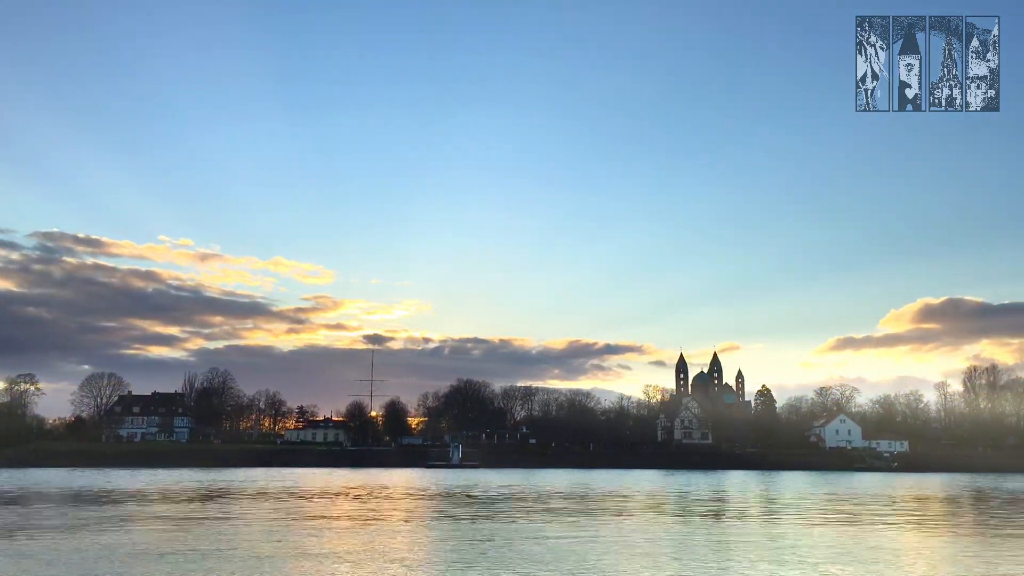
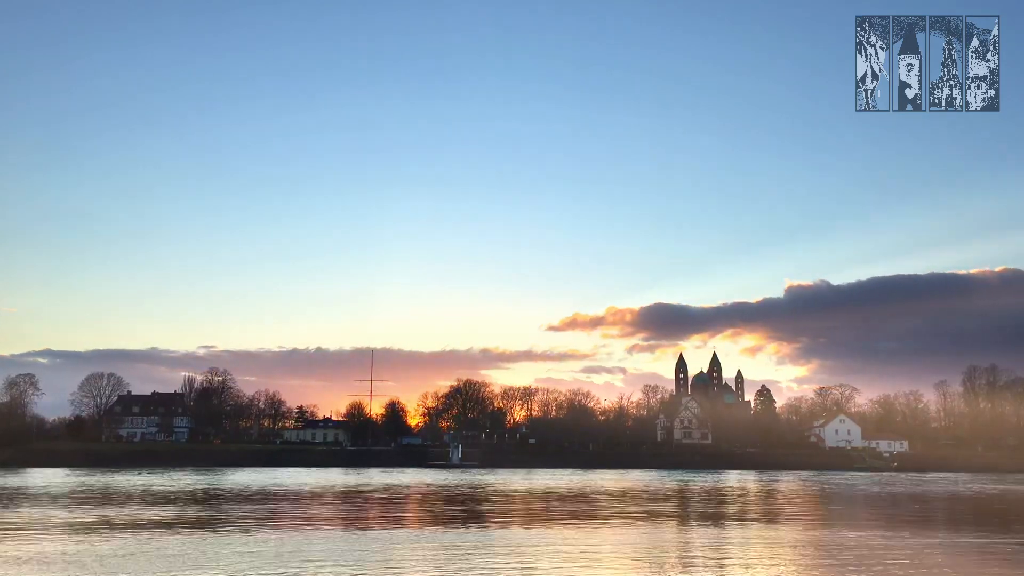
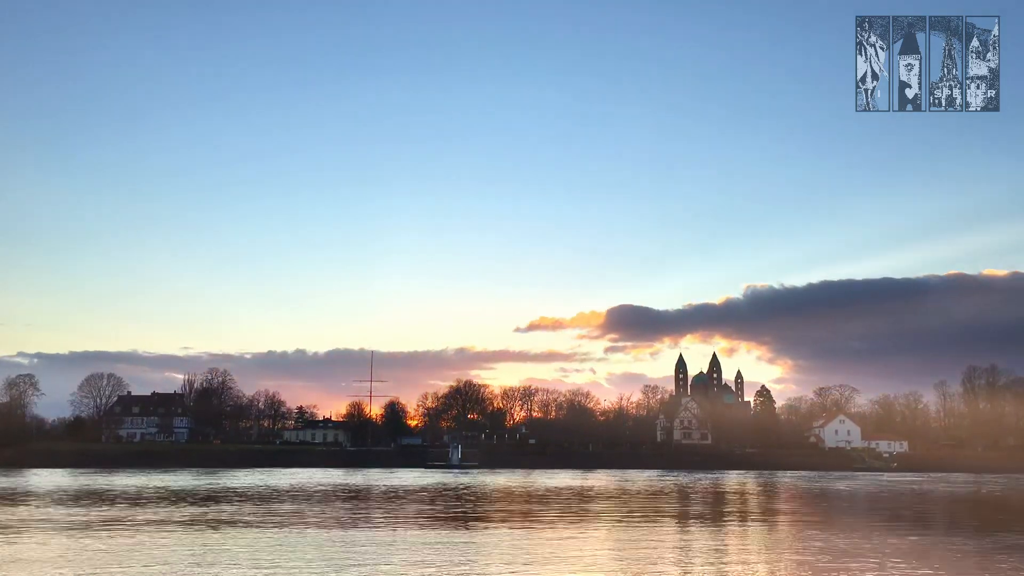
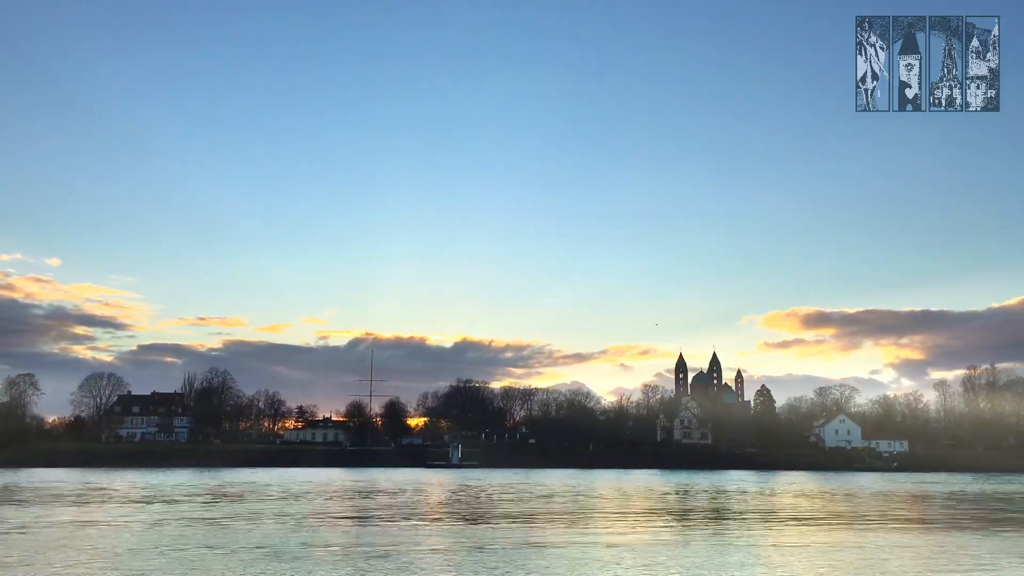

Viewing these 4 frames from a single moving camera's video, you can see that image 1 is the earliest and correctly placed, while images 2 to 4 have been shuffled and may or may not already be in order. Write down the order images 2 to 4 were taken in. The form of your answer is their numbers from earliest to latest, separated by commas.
4, 2, 3
